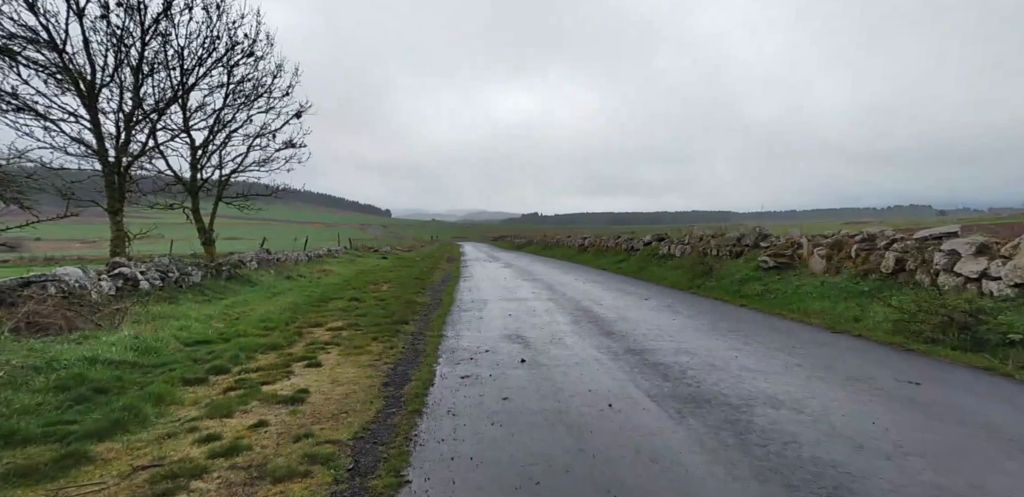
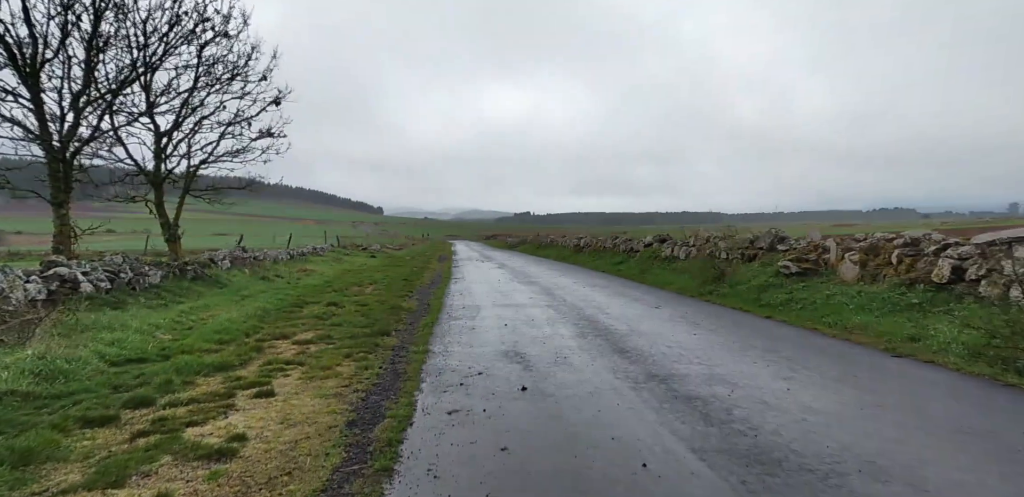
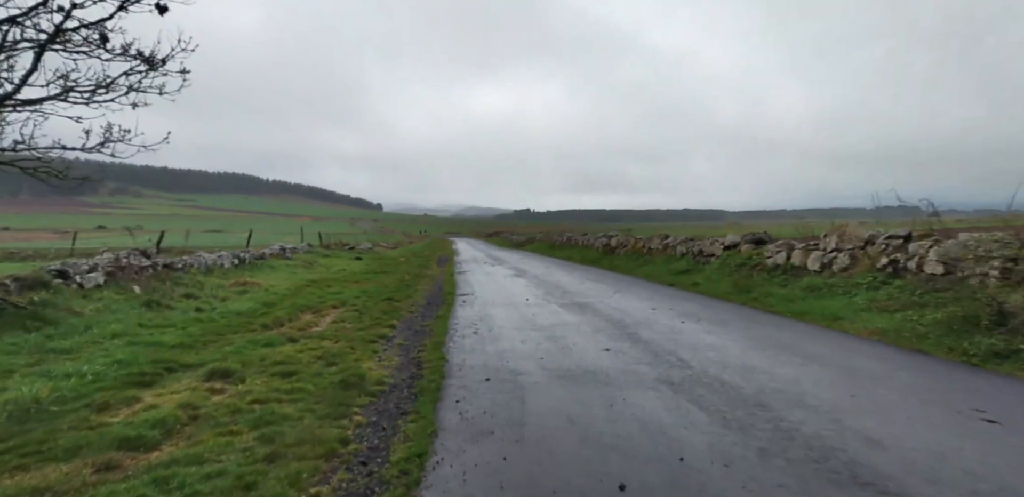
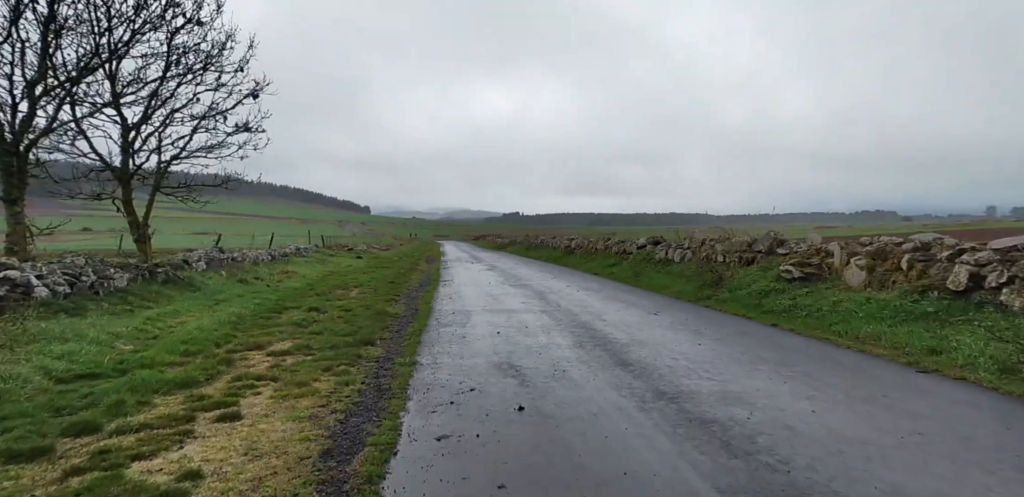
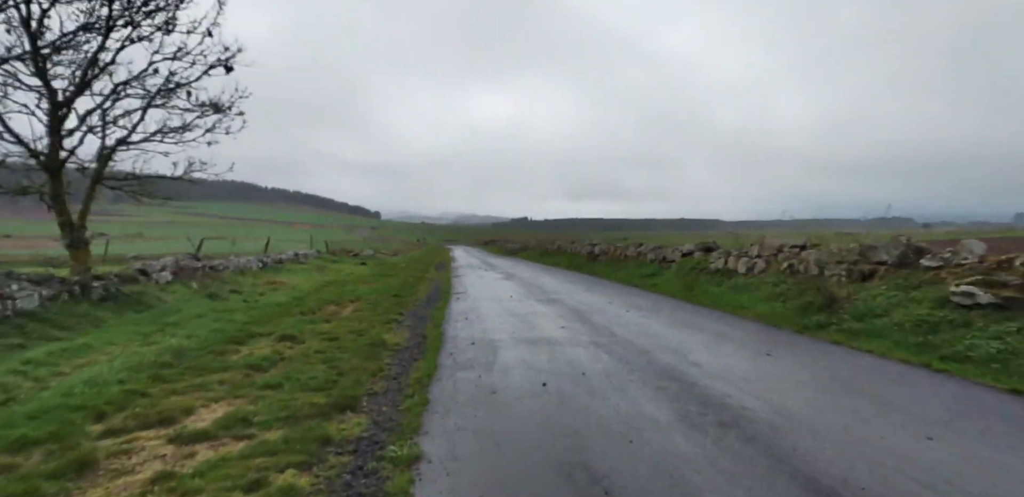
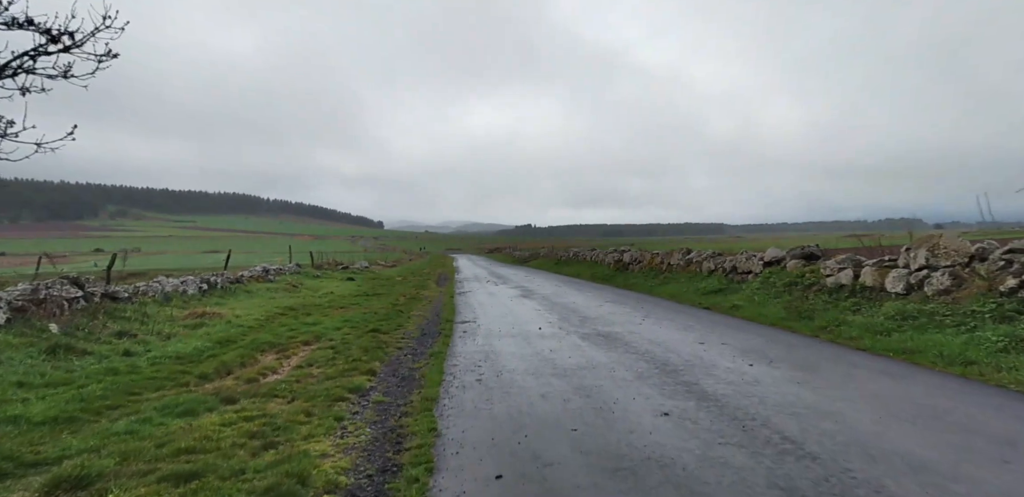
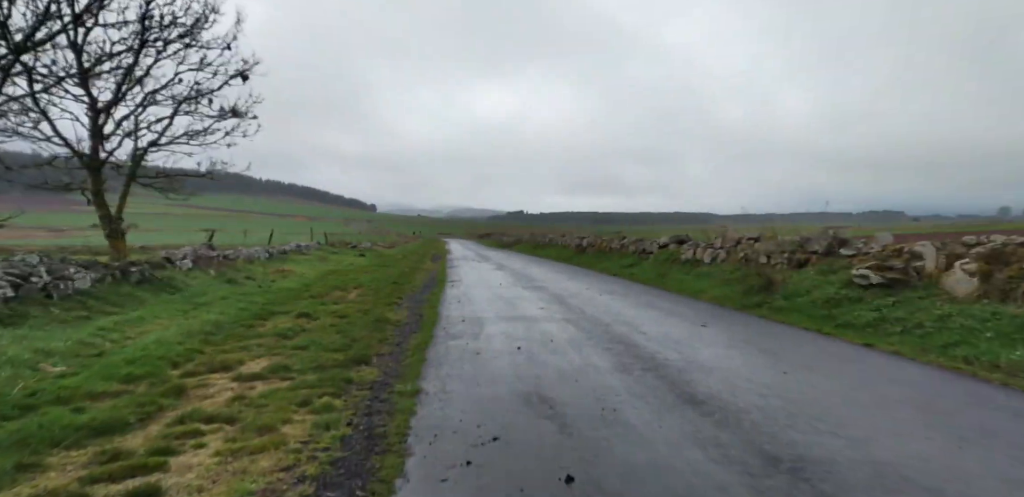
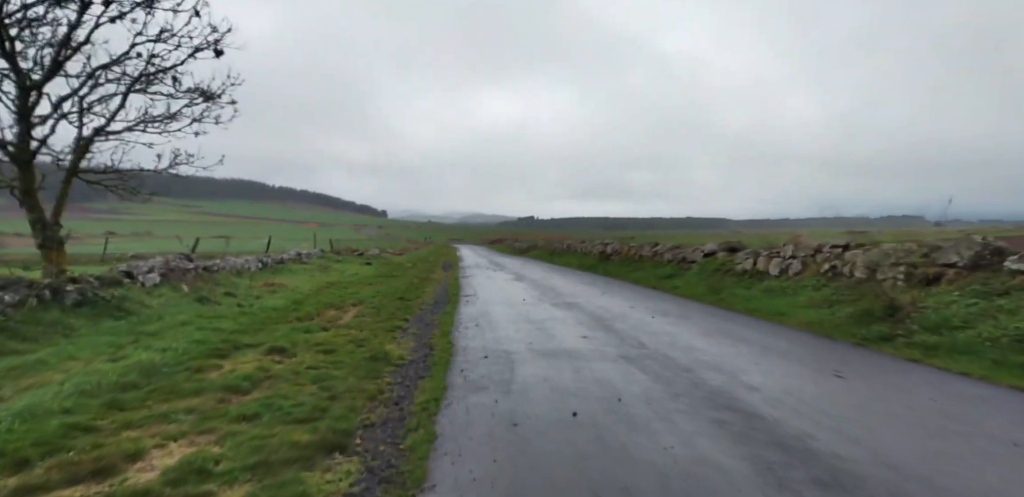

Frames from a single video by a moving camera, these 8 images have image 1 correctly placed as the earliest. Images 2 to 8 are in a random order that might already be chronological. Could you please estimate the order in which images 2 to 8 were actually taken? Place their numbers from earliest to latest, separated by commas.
2, 4, 7, 5, 8, 3, 6
